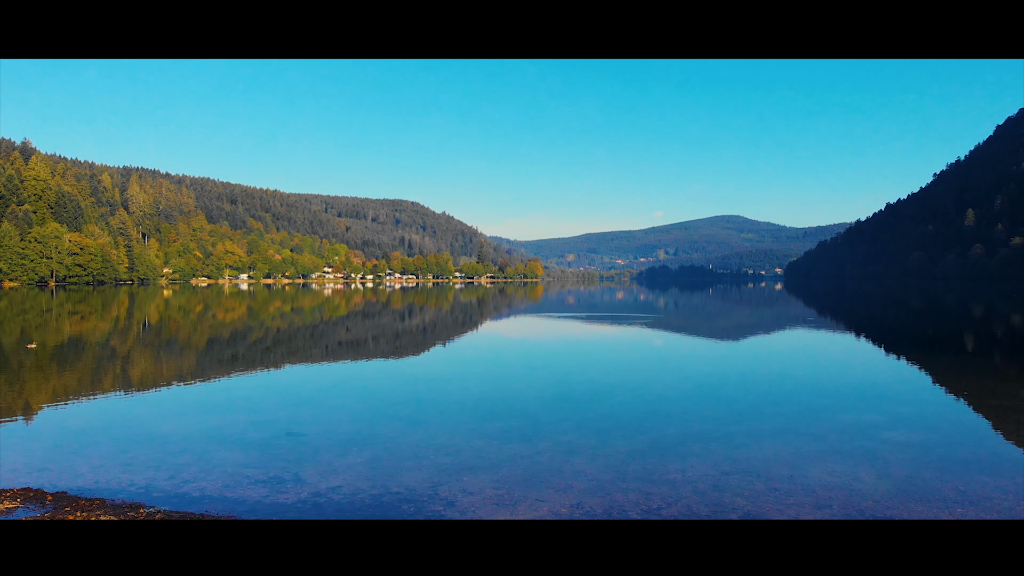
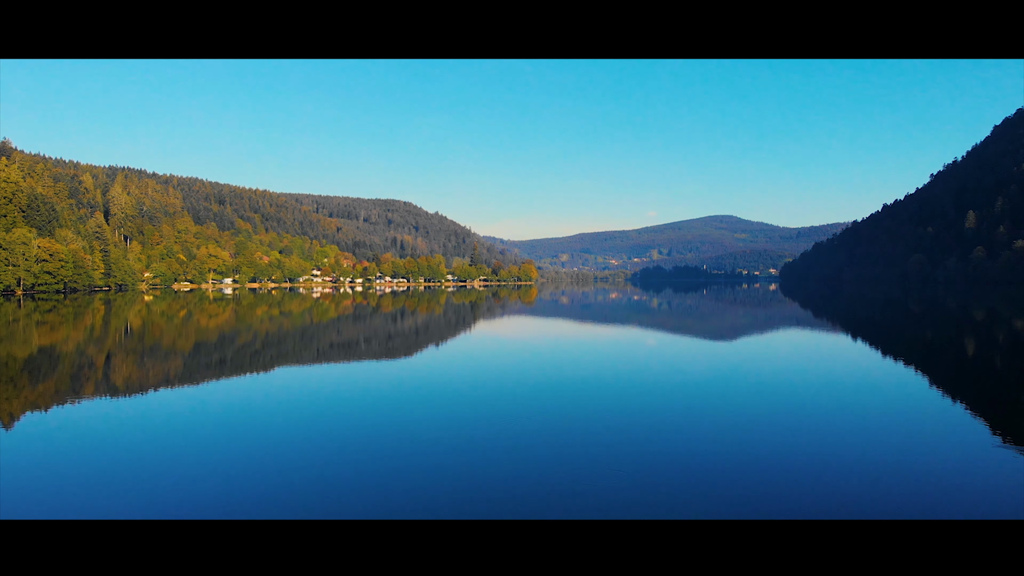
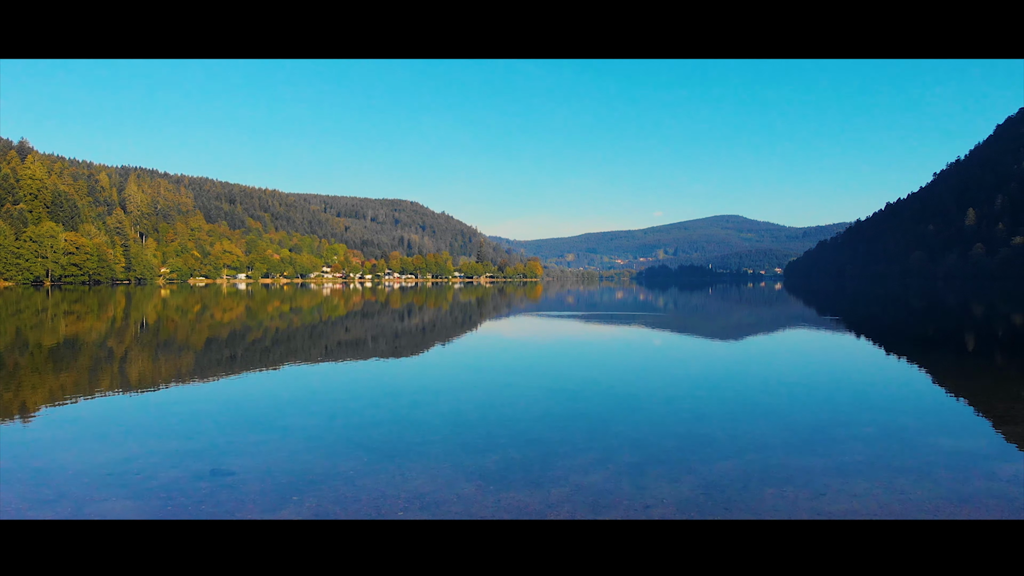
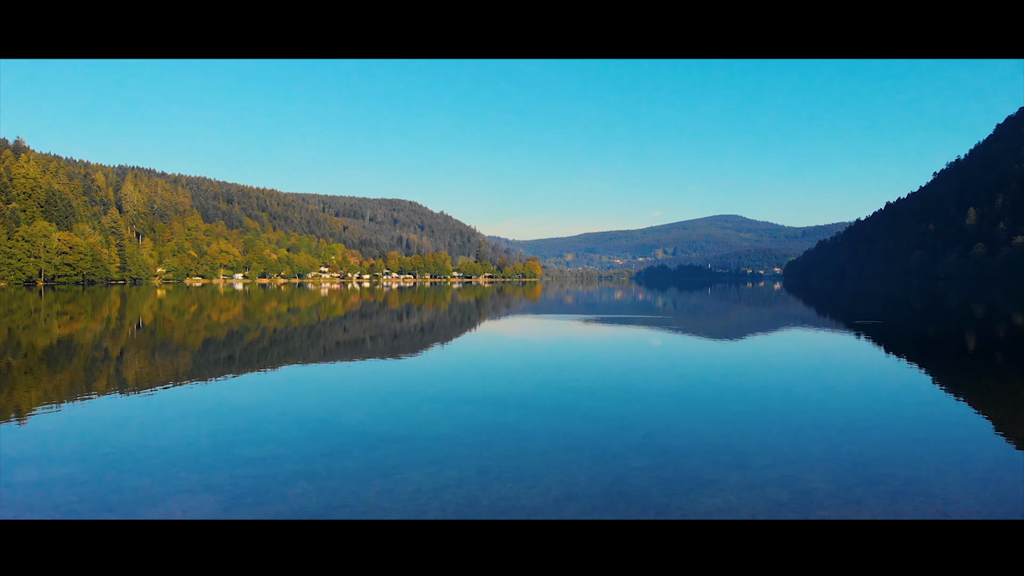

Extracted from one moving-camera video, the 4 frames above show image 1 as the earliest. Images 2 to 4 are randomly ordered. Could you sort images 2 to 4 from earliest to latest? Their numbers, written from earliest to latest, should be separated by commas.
3, 4, 2
